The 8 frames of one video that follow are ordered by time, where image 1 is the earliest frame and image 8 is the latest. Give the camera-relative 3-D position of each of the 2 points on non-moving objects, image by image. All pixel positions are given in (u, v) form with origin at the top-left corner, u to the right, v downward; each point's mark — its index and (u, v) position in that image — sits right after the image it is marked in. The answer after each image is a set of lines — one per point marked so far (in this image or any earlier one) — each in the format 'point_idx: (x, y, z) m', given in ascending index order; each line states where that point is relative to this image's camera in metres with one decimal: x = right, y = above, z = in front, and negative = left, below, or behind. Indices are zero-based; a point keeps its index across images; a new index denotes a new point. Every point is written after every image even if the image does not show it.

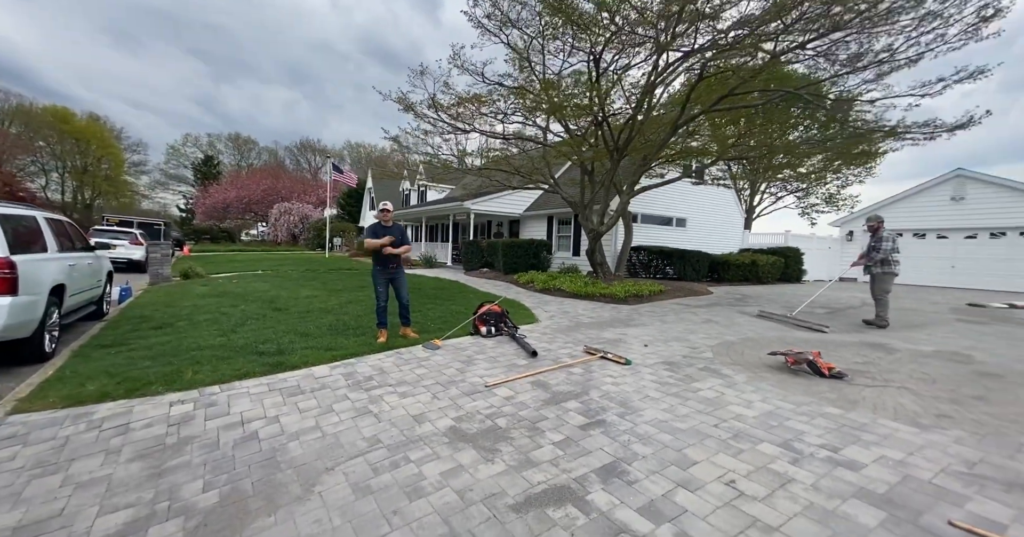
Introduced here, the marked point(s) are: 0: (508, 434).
0: (-0.1, -1.1, +3.0) m
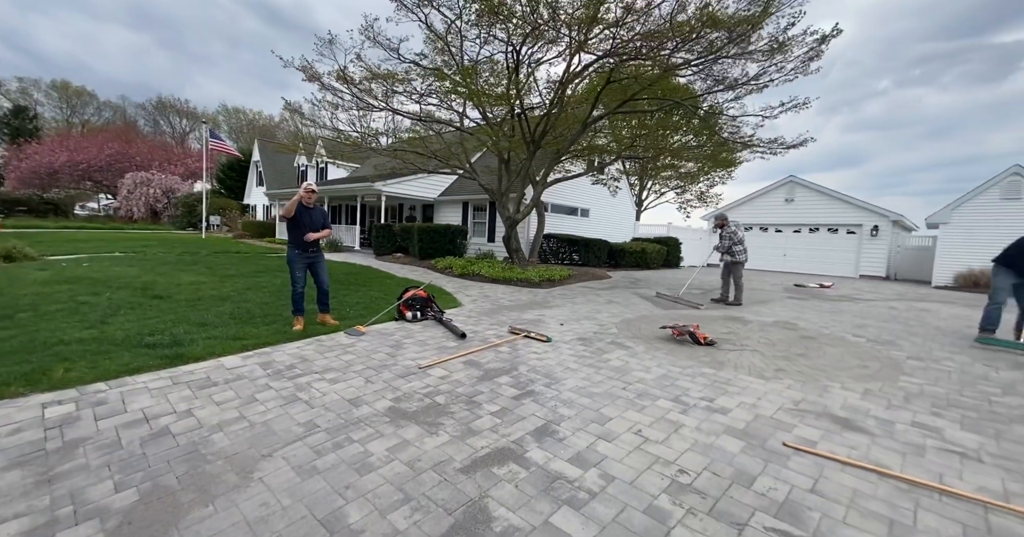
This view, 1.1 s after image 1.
0: (-0.5, -1.1, +3.3) m
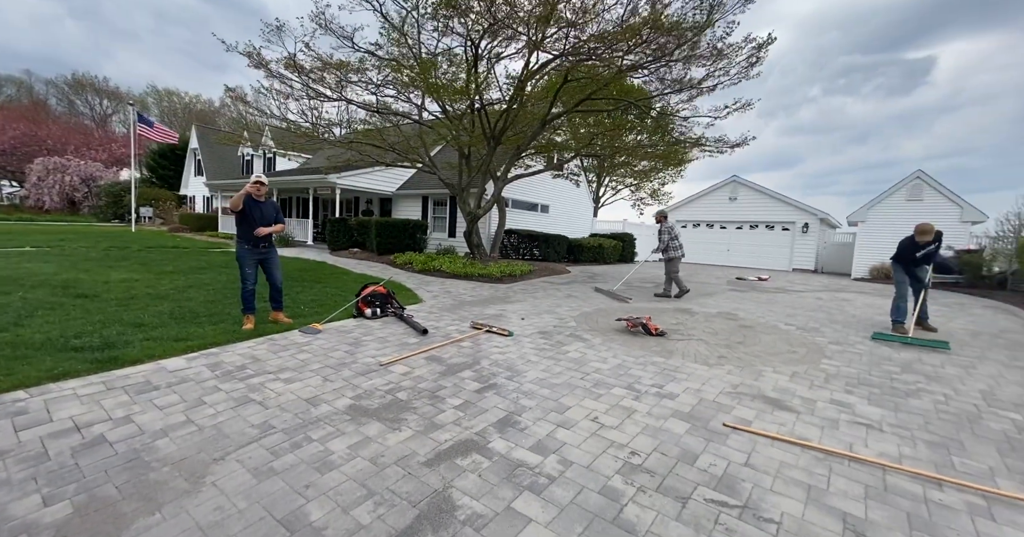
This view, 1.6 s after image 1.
0: (-0.8, -1.1, +3.4) m
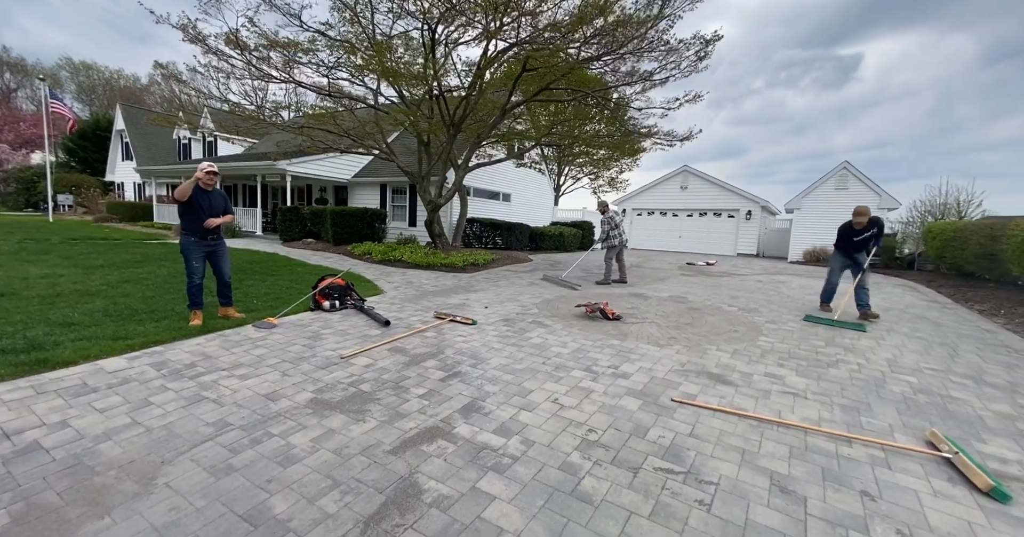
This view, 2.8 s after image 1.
0: (-1.1, -1.0, +3.4) m
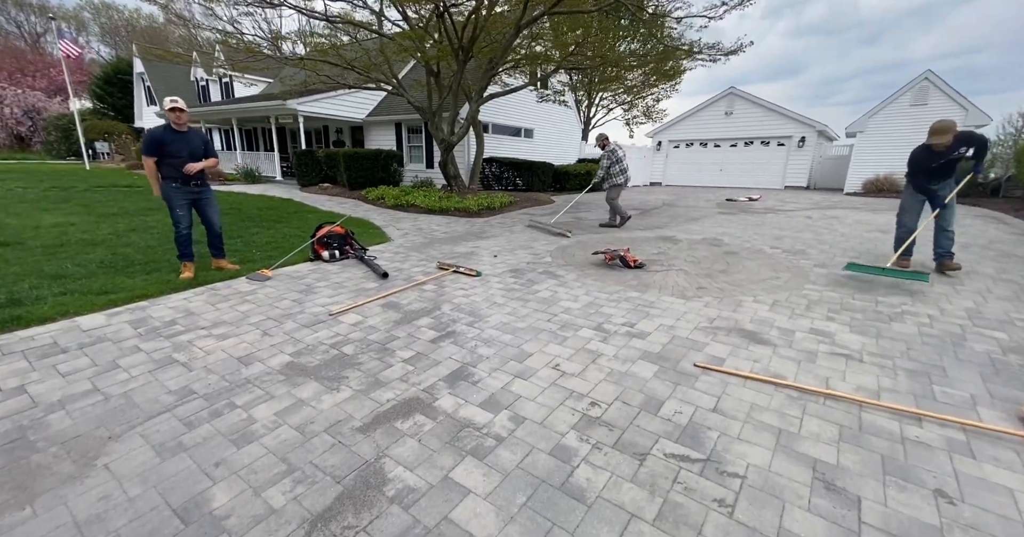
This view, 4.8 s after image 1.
0: (-1.1, -0.6, +3.1) m
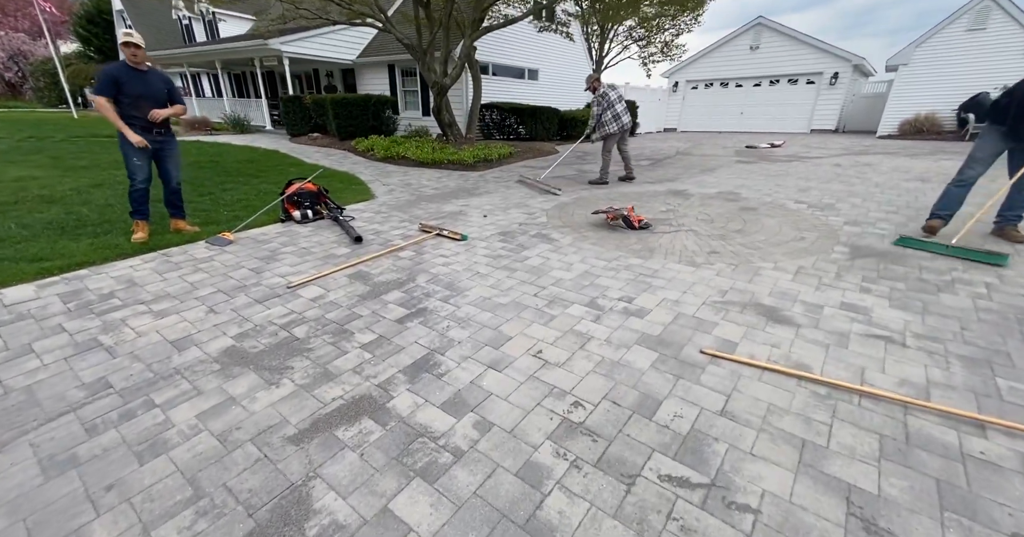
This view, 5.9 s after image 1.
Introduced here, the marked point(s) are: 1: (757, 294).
0: (-1.2, -0.5, +2.7) m
1: (+1.8, -0.2, +3.2) m
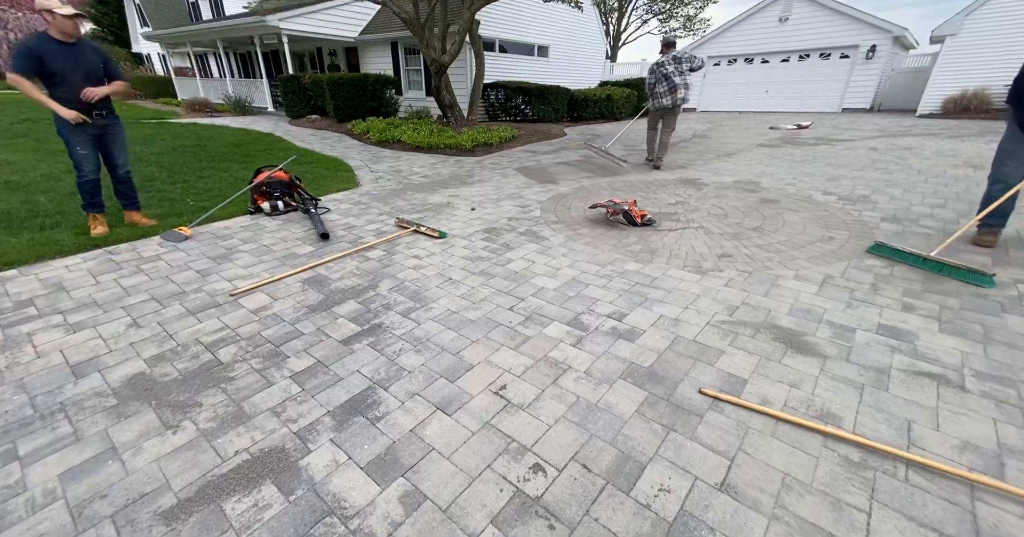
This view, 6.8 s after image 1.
0: (-1.5, -0.5, +2.2) m
1: (+1.6, -0.3, +2.7) m
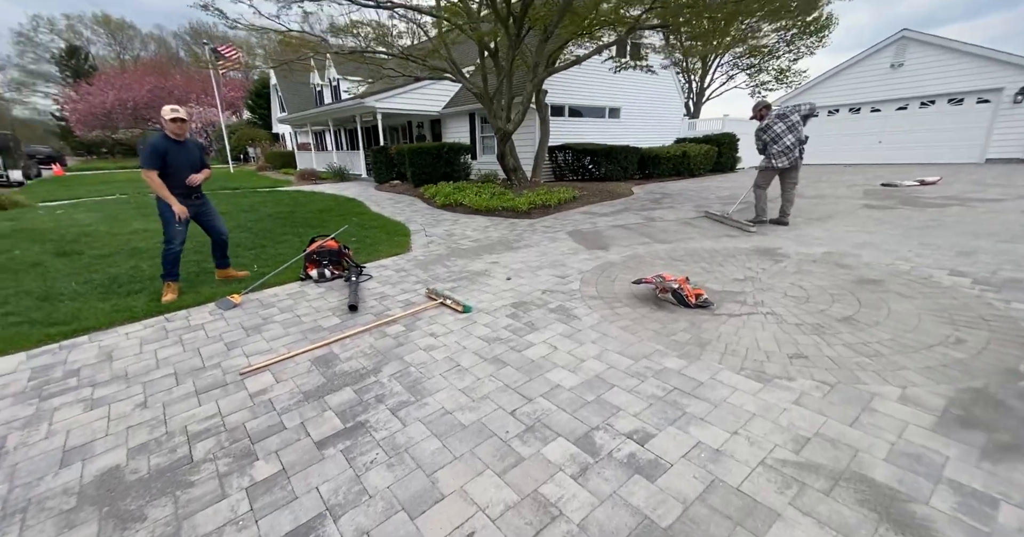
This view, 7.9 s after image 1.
0: (-1.5, -1.0, +2.1) m
1: (+1.6, -0.8, +1.9) m
